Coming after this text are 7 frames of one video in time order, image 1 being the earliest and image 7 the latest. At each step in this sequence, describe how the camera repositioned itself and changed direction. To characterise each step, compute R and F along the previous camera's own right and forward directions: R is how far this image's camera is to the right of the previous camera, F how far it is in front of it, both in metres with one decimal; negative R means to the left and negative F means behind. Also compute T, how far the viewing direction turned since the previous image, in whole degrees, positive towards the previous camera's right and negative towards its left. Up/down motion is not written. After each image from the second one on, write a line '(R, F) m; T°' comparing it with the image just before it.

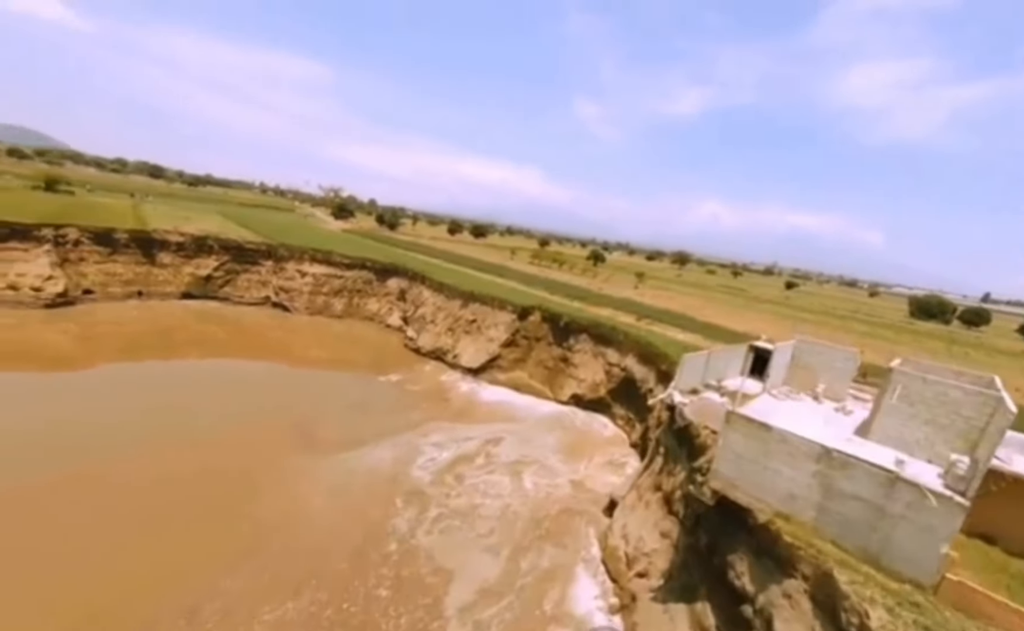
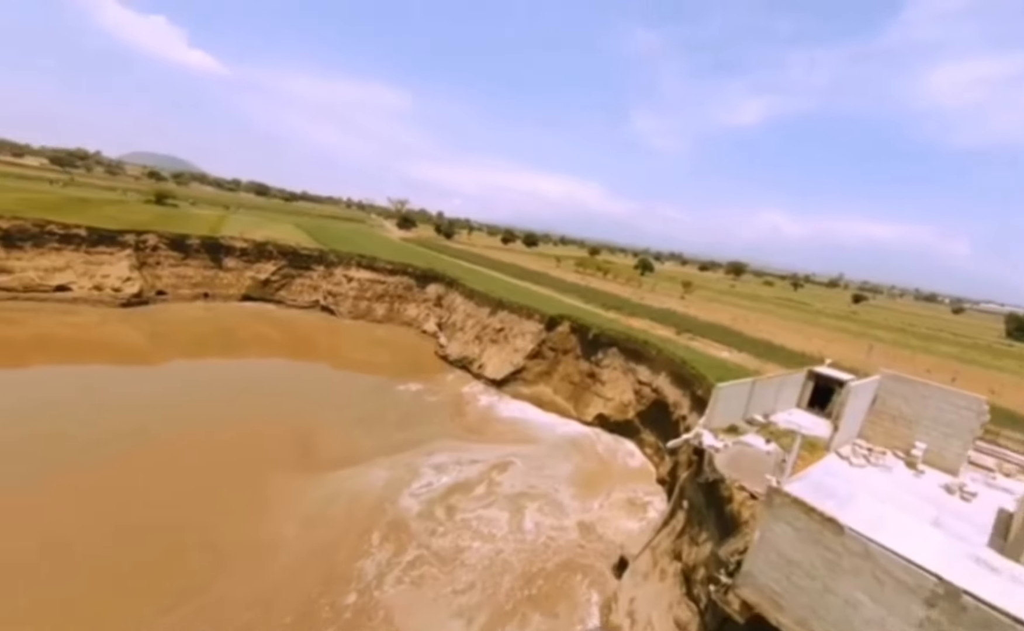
(+1.3, +2.1) m; -6°
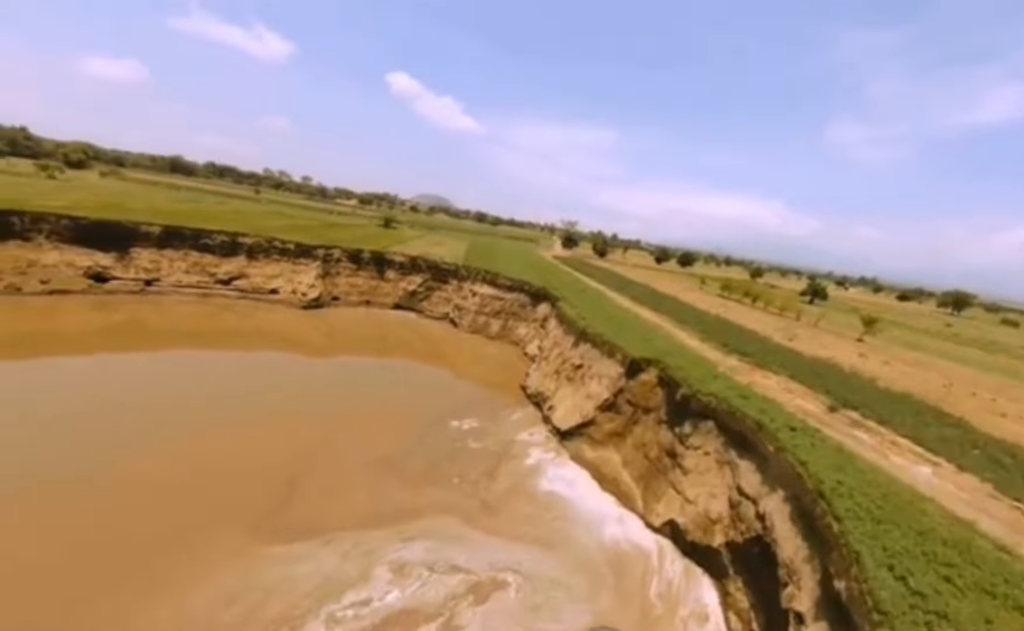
(+3.5, +6.2) m; -19°
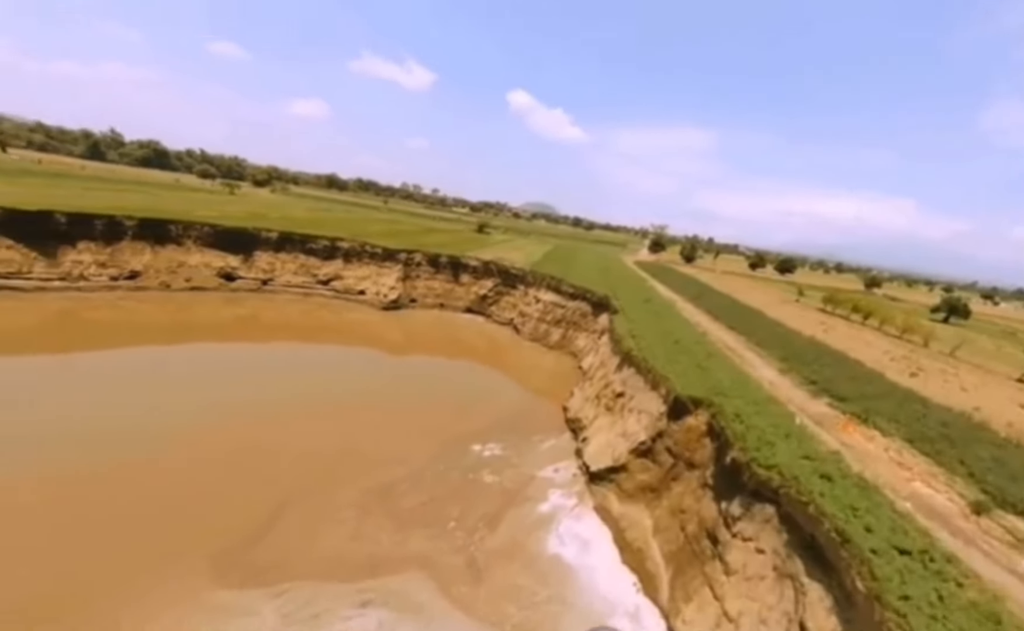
(+2.5, +3.2) m; -11°
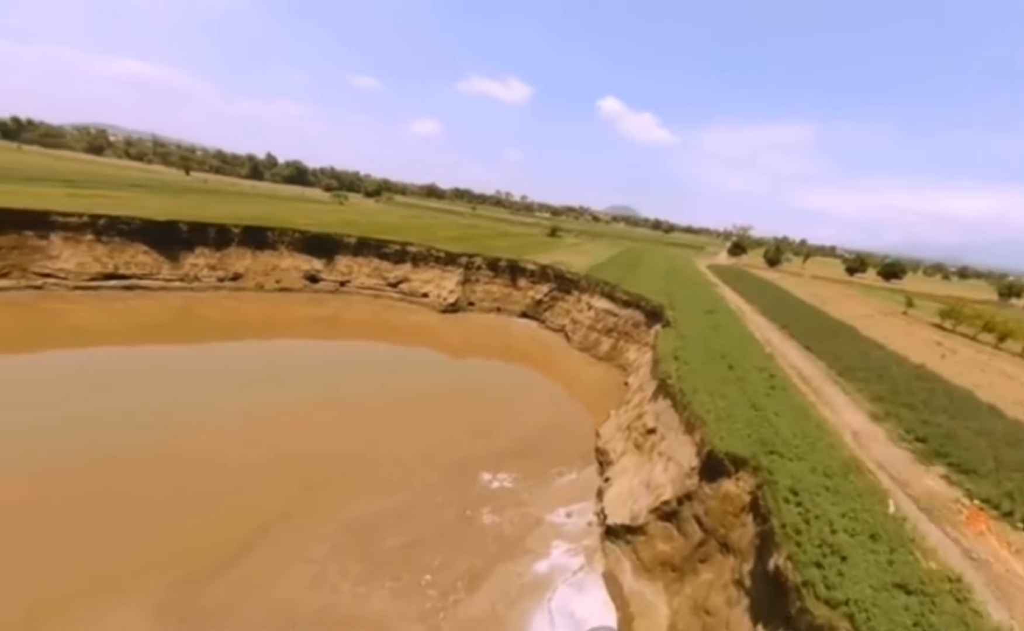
(+2.4, +3.0) m; -9°
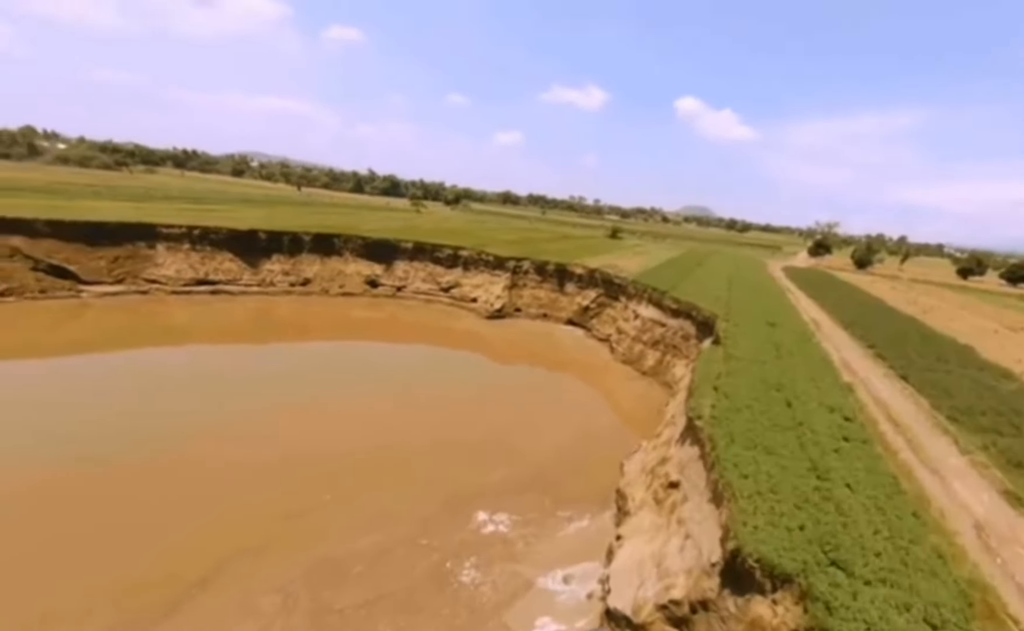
(+2.5, +3.1) m; -8°
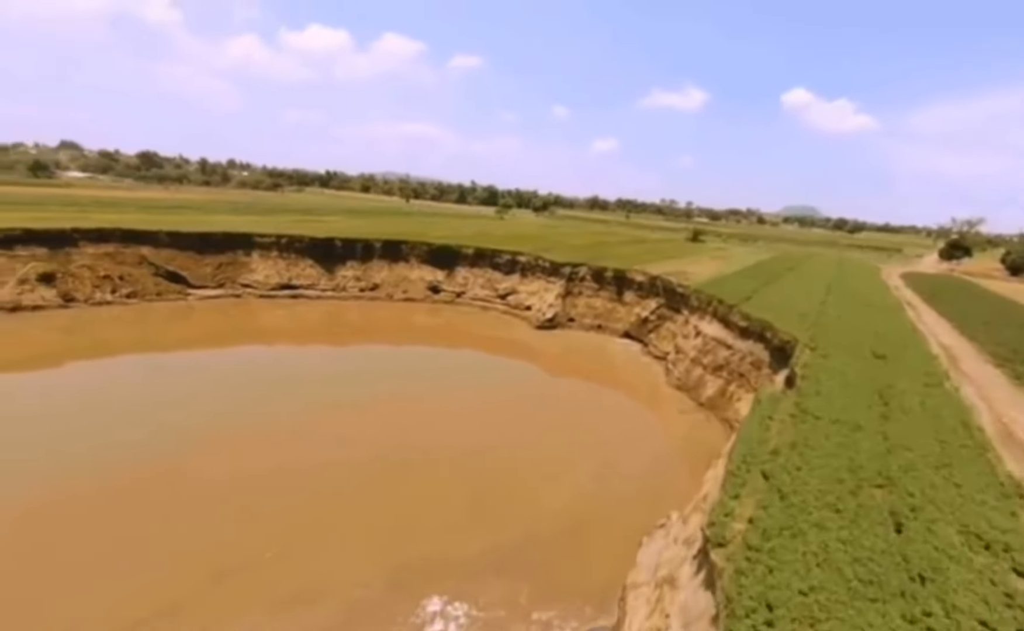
(+3.5, +4.8) m; -10°
